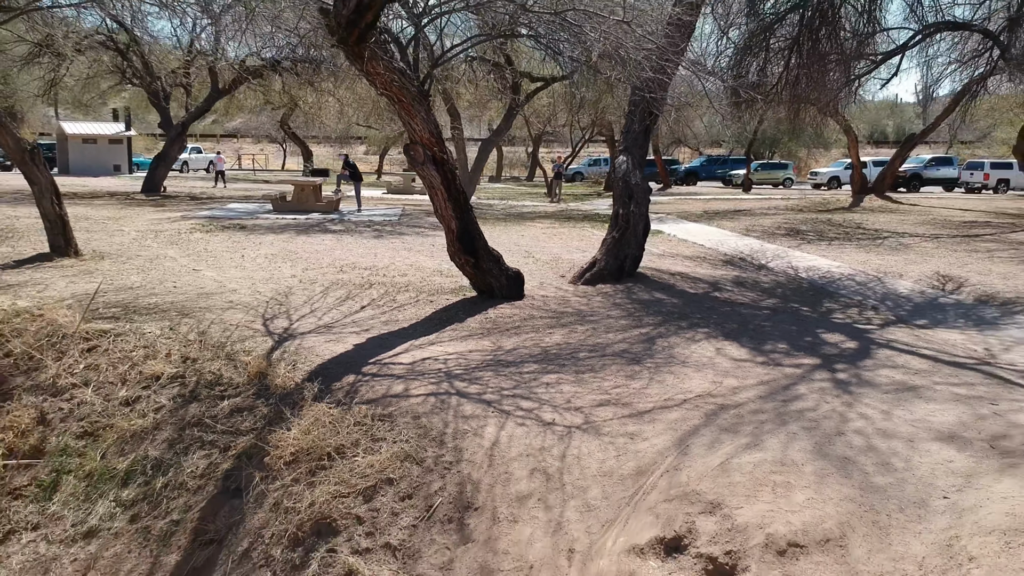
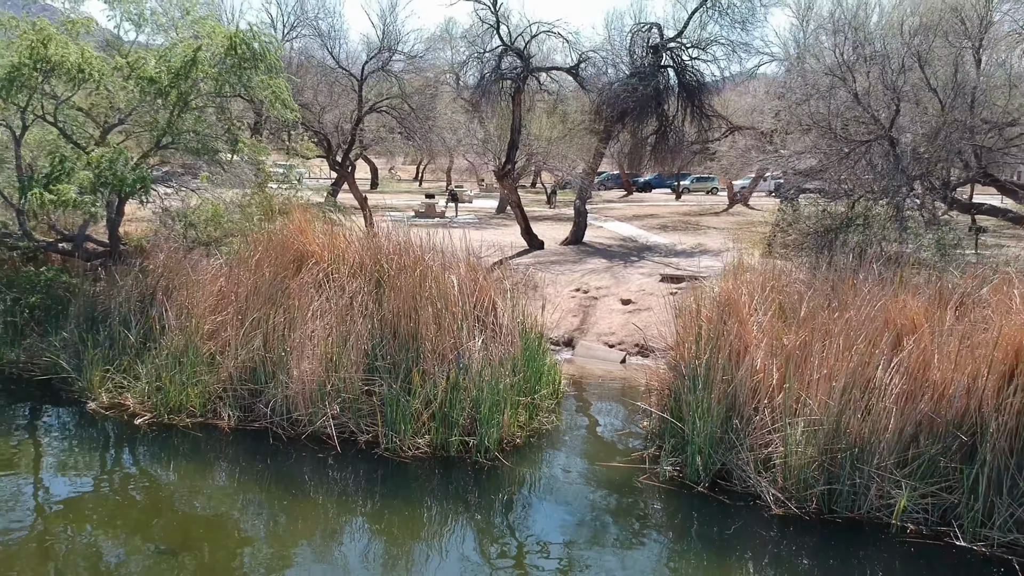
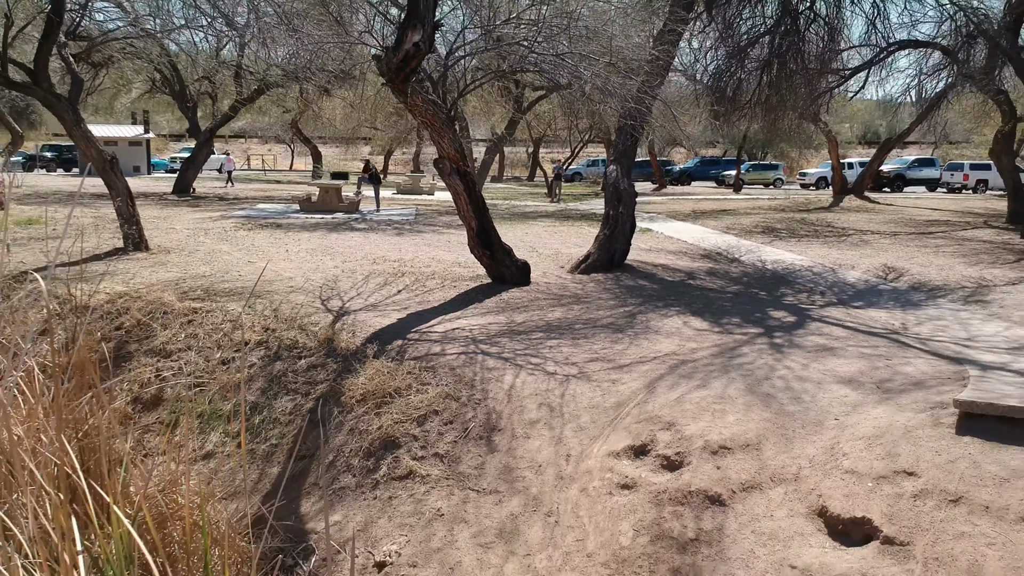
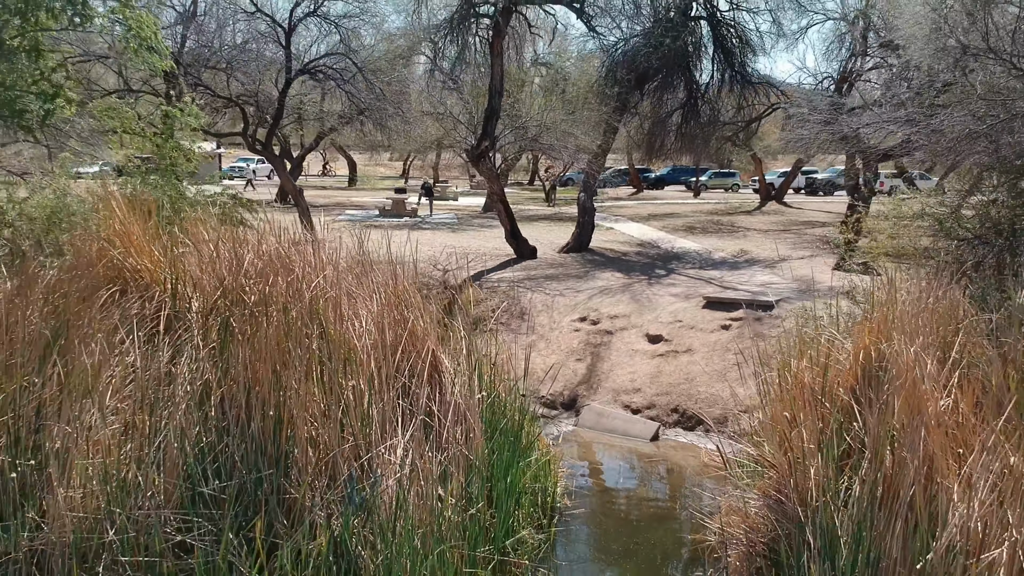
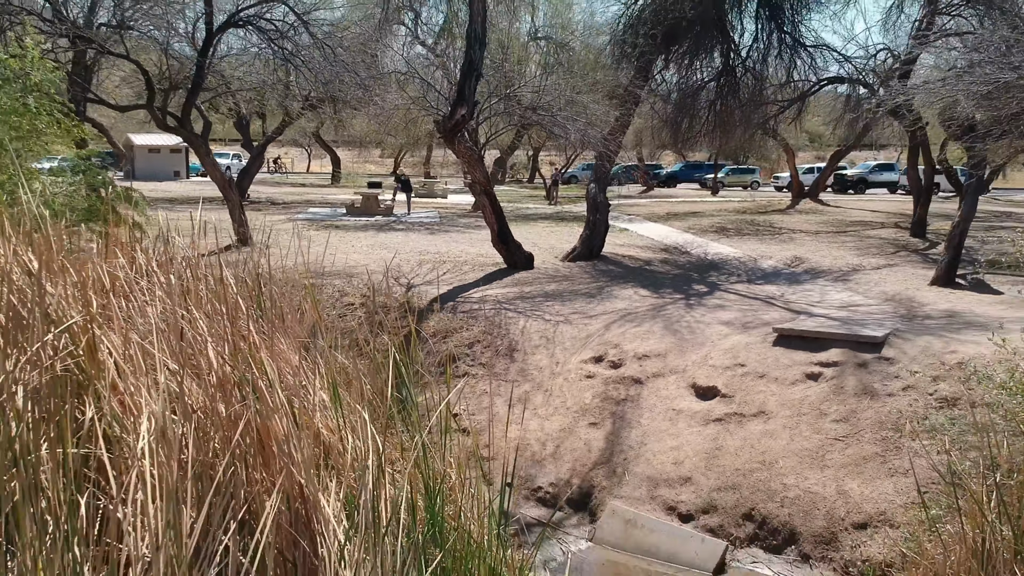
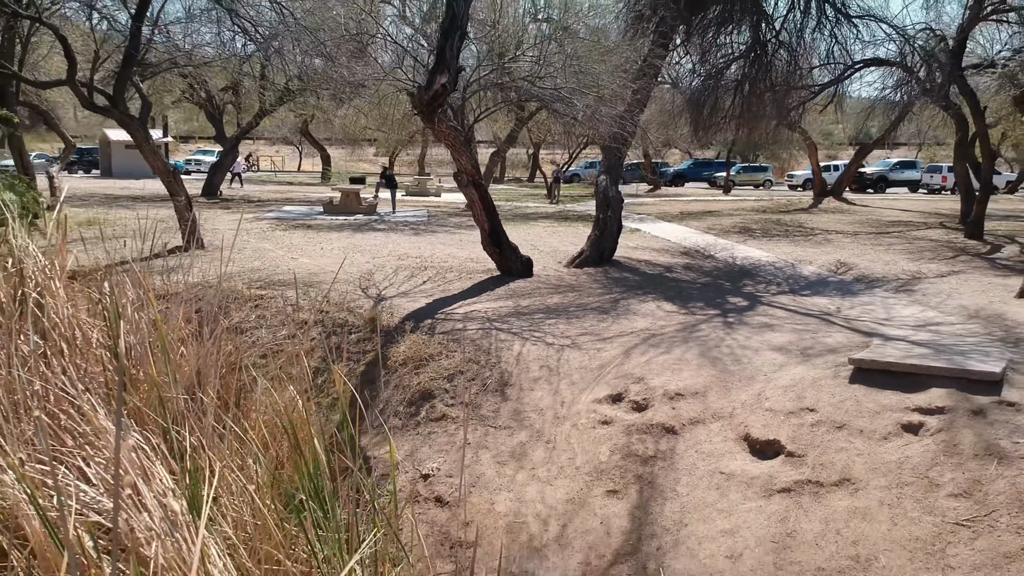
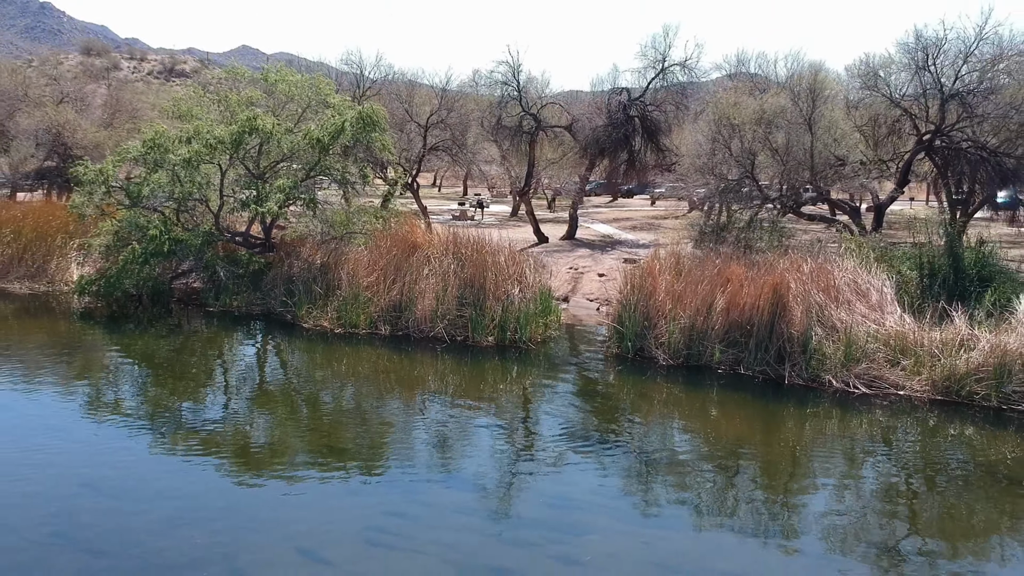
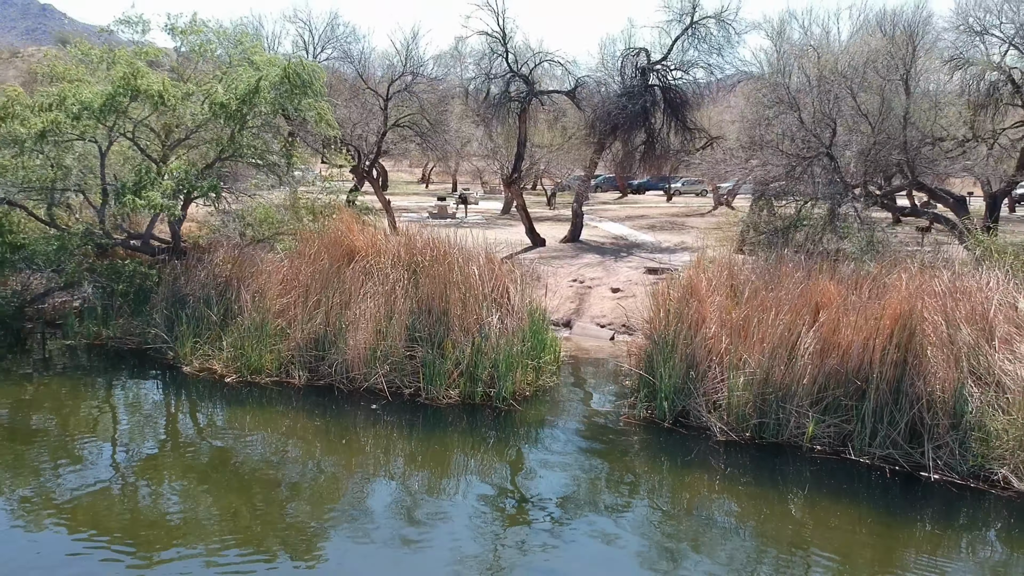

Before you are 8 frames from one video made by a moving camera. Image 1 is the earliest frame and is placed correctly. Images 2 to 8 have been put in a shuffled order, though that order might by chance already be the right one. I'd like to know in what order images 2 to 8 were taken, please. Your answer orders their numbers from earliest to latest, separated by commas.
3, 6, 5, 4, 2, 8, 7
